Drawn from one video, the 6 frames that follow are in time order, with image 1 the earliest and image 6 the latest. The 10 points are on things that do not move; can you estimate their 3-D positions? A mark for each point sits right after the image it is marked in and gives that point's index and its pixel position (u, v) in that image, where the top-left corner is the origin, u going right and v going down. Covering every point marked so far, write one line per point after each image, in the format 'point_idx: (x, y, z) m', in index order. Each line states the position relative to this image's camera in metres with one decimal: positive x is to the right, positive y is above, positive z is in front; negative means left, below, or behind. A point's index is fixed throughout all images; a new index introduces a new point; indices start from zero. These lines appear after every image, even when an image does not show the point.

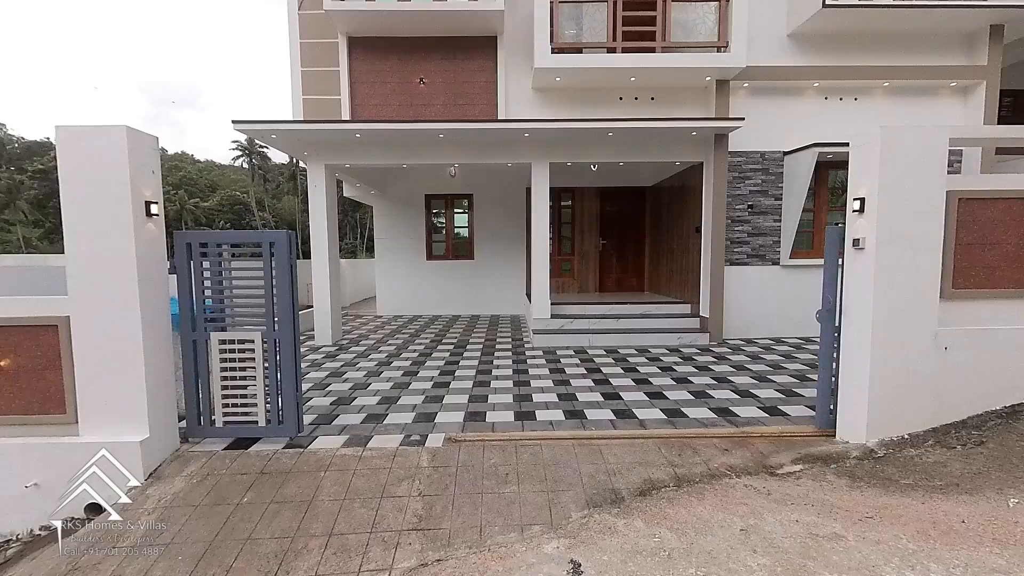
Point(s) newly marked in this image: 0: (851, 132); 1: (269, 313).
0: (+4.9, +2.3, +6.3) m
1: (-1.8, -0.2, +3.1) m
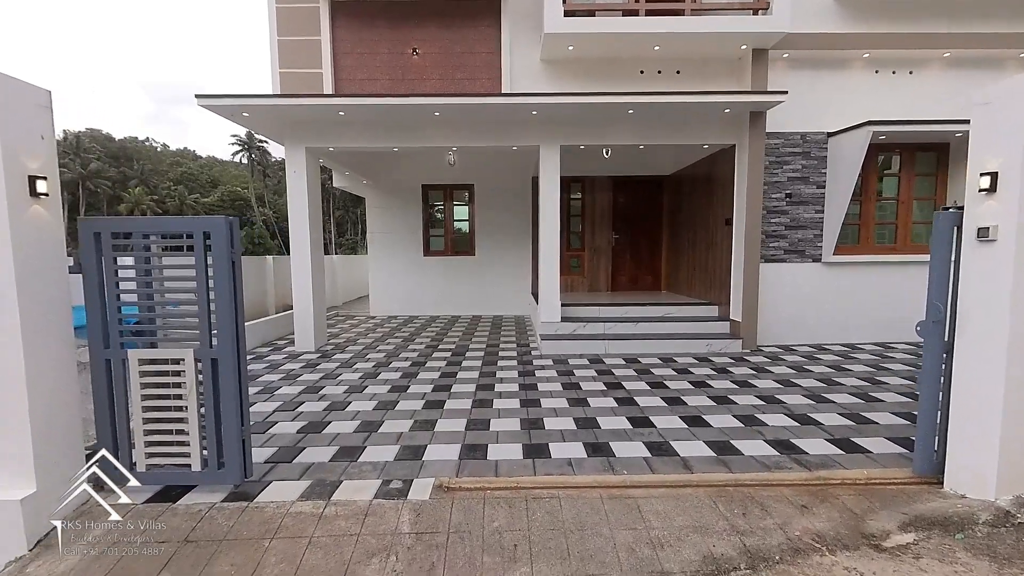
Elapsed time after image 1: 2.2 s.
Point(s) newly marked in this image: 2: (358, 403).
0: (+5.0, +2.3, +5.5) m
1: (-1.7, -0.2, +2.4) m
2: (-1.4, -1.1, +3.9) m
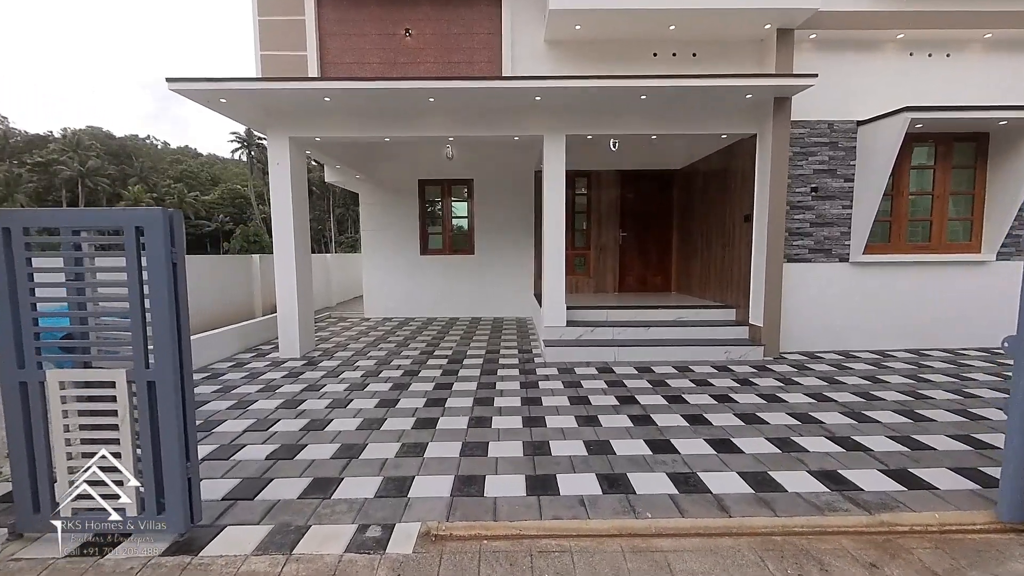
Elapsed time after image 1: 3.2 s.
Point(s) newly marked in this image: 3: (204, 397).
0: (+5.0, +2.2, +5.0) m
1: (-1.7, -0.2, +2.0) m
2: (-1.4, -1.1, +3.5) m
3: (-2.9, -1.0, +4.0) m
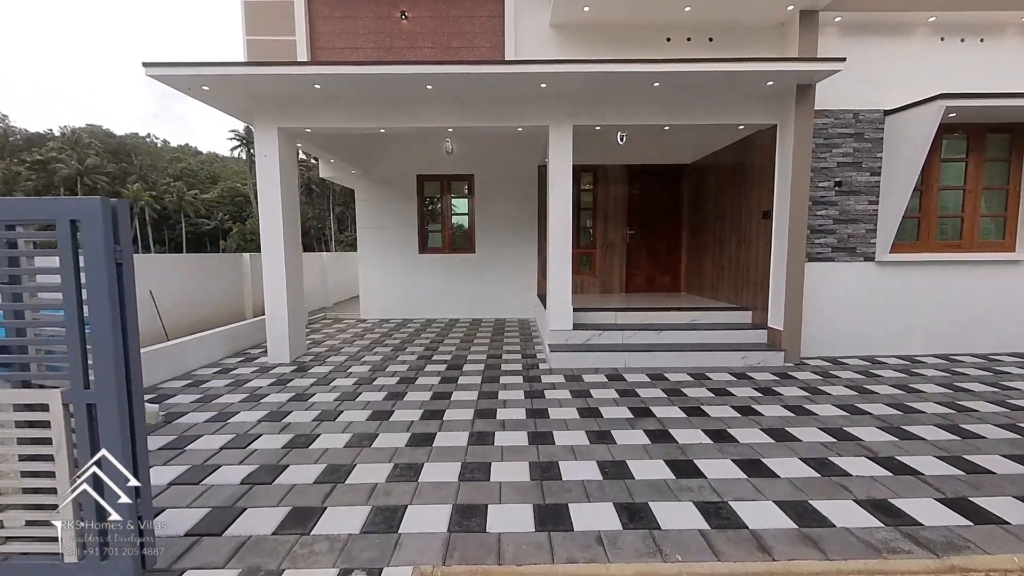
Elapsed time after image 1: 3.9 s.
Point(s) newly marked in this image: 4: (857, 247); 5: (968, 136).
0: (+5.0, +2.2, +4.7) m
1: (-1.7, -0.3, +1.7) m
2: (-1.4, -1.1, +3.2) m
3: (-2.9, -1.0, +3.7) m
4: (+3.9, +0.5, +4.8) m
5: (+5.1, +1.7, +4.8) m
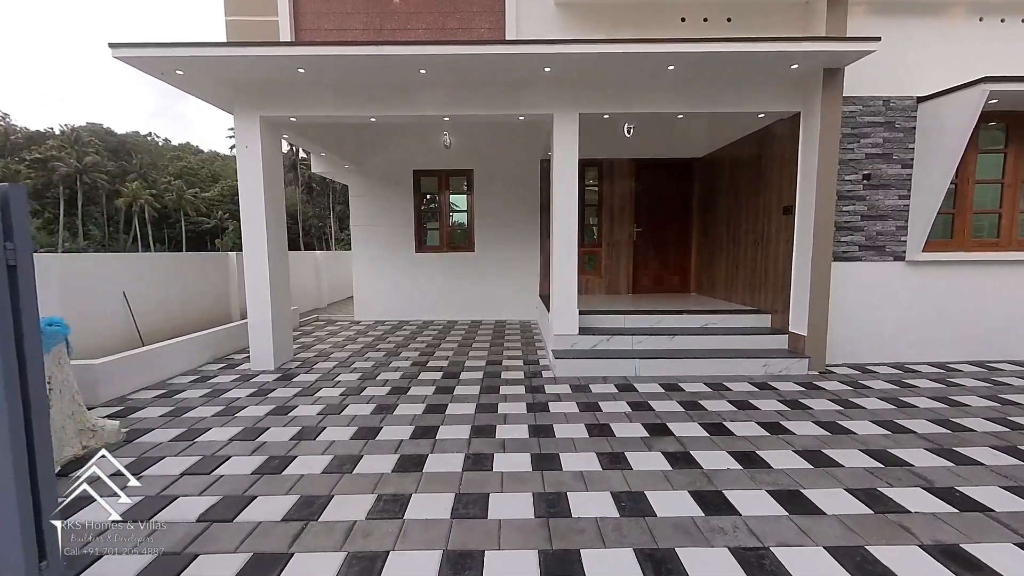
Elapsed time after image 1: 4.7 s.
0: (+5.0, +2.2, +4.3) m
1: (-1.7, -0.3, +1.3) m
2: (-1.4, -1.1, +2.8) m
3: (-2.8, -1.1, +3.4) m
4: (+3.9, +0.4, +4.4) m
5: (+5.1, +1.7, +4.4) m
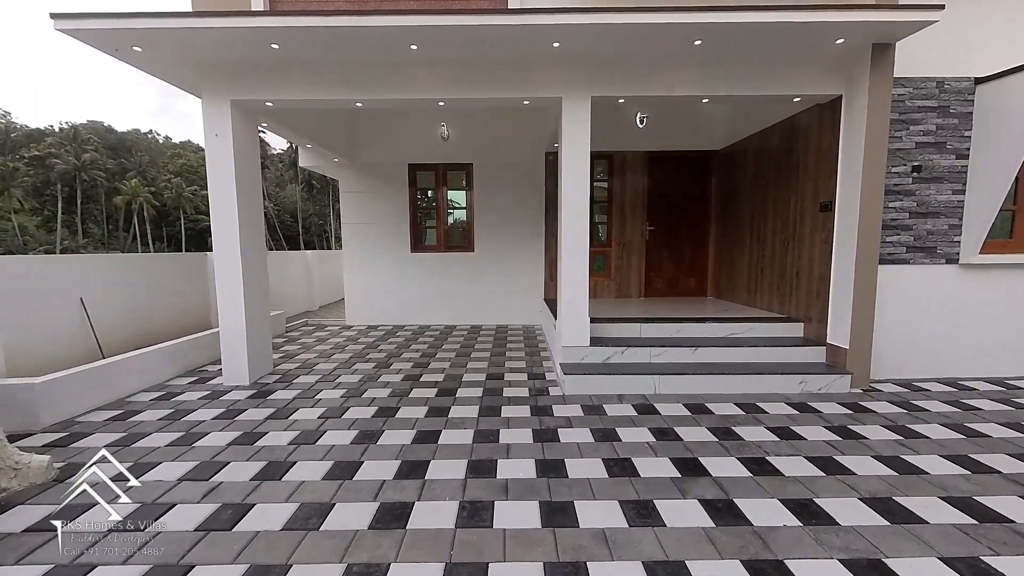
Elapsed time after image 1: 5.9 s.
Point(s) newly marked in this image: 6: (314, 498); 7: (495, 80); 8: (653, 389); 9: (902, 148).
0: (+5.1, +2.1, +3.8) m
1: (-1.6, -0.3, +0.8) m
2: (-1.3, -1.2, +2.3) m
3: (-2.8, -1.1, +2.9) m
4: (+3.9, +0.4, +3.9) m
5: (+5.1, +1.6, +3.9) m
6: (-1.1, -1.2, +2.4) m
7: (-0.2, +1.9, +3.9) m
8: (+1.3, -0.9, +3.8) m
9: (+3.5, +1.3, +3.8) m
